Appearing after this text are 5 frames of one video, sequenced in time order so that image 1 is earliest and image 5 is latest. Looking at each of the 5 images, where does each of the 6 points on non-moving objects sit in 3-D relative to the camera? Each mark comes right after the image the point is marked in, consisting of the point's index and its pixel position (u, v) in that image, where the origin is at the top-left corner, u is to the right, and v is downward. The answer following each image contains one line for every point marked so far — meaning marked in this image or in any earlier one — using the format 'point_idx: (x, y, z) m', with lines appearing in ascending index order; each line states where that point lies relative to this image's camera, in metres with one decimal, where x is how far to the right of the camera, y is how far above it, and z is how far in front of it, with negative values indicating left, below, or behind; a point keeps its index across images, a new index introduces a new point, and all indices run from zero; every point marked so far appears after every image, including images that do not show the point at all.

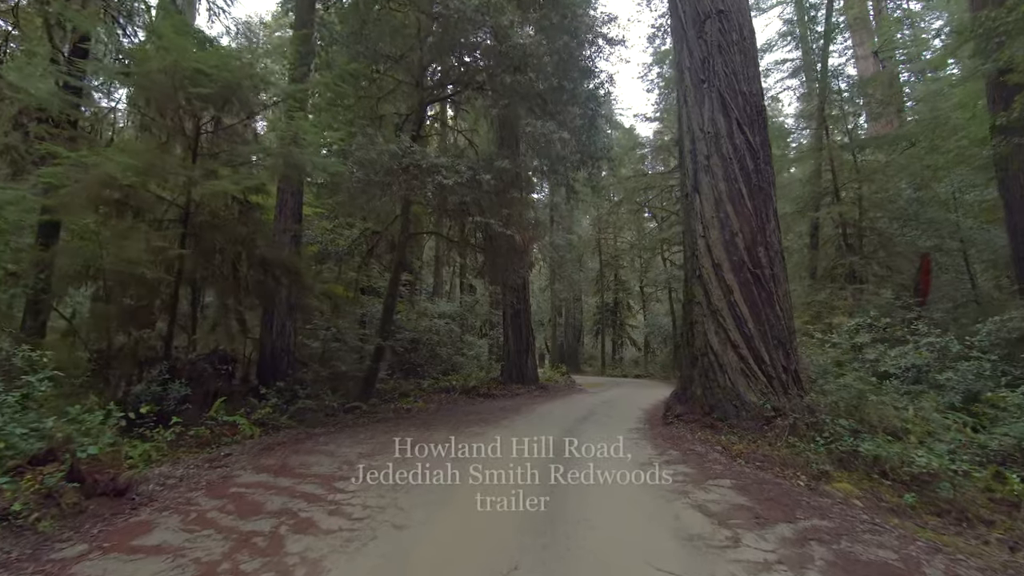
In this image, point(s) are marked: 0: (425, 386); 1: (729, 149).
0: (-2.8, -3.2, +16.0) m
1: (+3.7, +2.4, +8.5) m
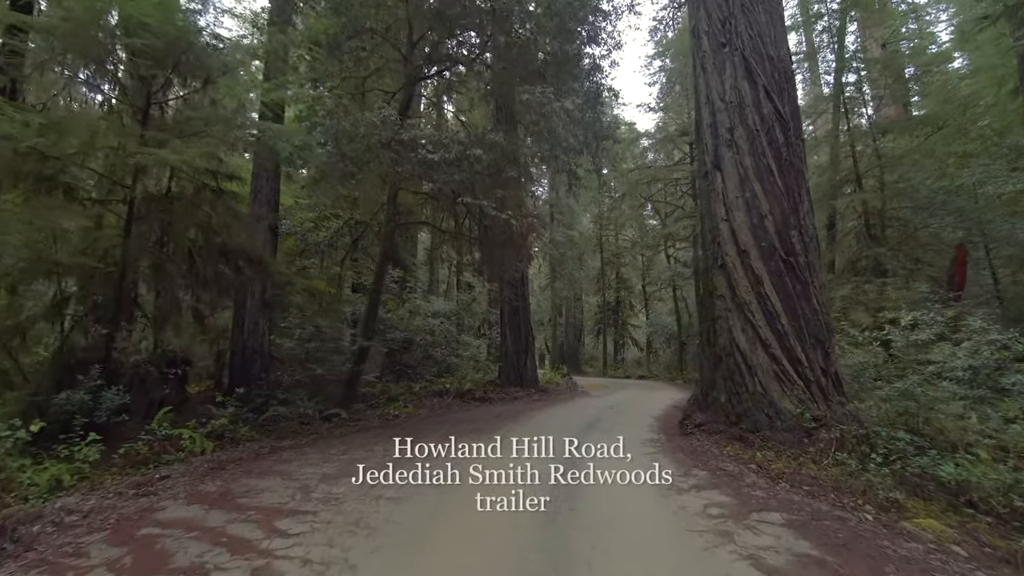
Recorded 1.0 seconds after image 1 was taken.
0: (-2.9, -3.1, +15.0) m
1: (+3.7, +2.5, +7.4) m
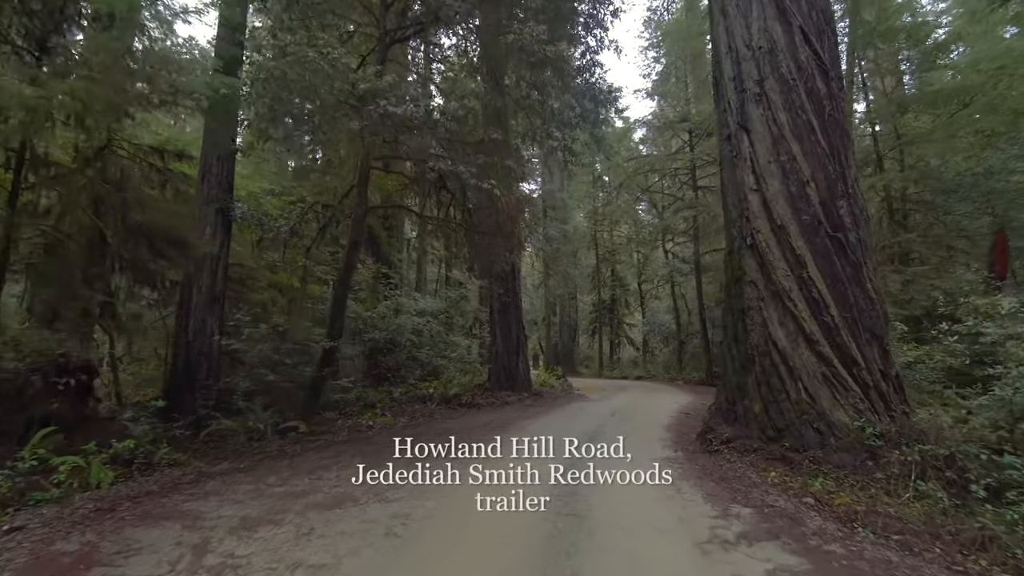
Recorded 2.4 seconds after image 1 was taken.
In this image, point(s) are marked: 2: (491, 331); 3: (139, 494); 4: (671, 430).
0: (-3.2, -2.9, +13.6) m
1: (+3.4, +2.7, +6.1) m
2: (-0.7, -1.4, +15.4) m
3: (-3.6, -2.0, +4.8) m
4: (+2.7, -2.4, +8.4) m
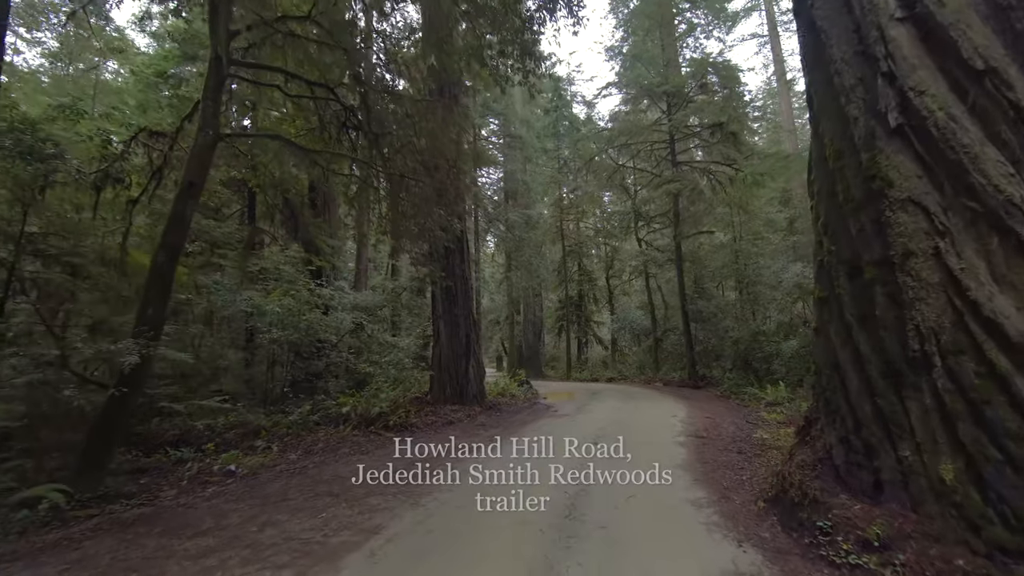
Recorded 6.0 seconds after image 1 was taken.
0: (-4.3, -2.6, +9.9) m
1: (+2.8, +3.2, +3.0) m
2: (-1.9, -1.0, +11.9) m
3: (-4.1, -1.6, +1.2) m
4: (+2.0, -2.0, +5.2) m
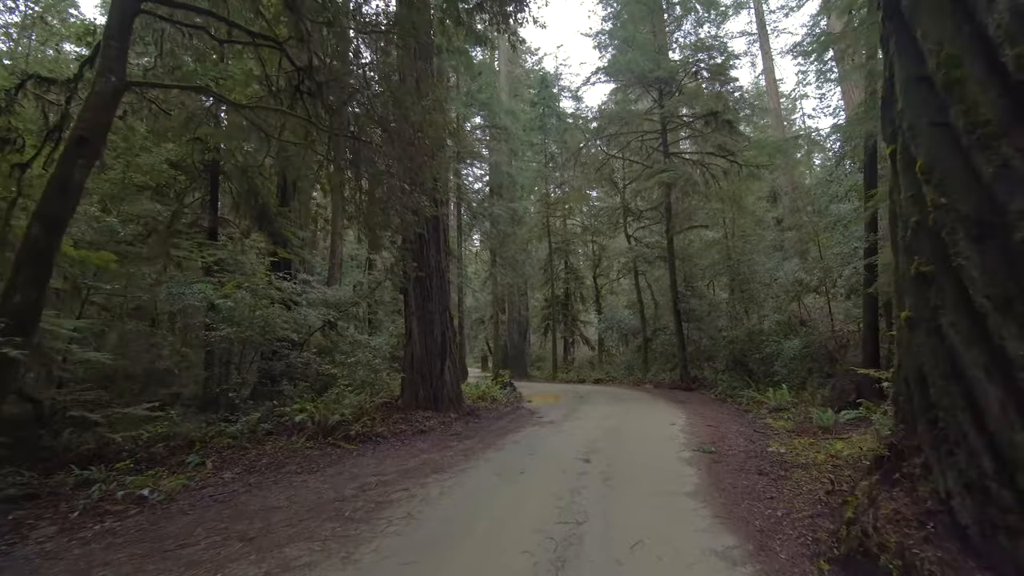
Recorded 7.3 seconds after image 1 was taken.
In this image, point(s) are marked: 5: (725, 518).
0: (-4.7, -2.4, +8.6) m
1: (+2.6, +3.3, +1.9) m
2: (-2.3, -0.8, +10.7) m
3: (-4.2, -1.4, -0.1) m
4: (+1.7, -1.8, +4.1) m
5: (+1.7, -1.8, +3.9) m
